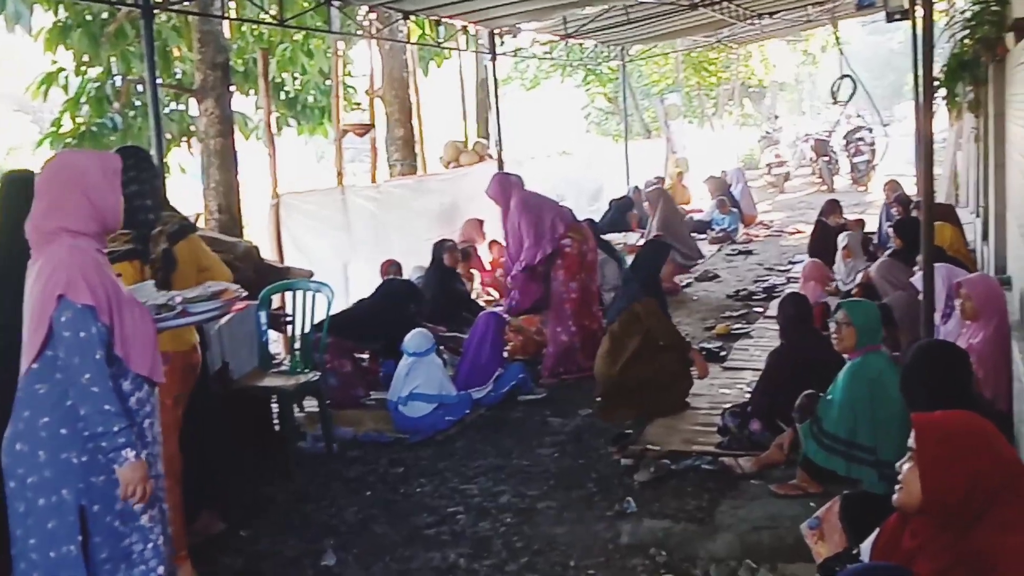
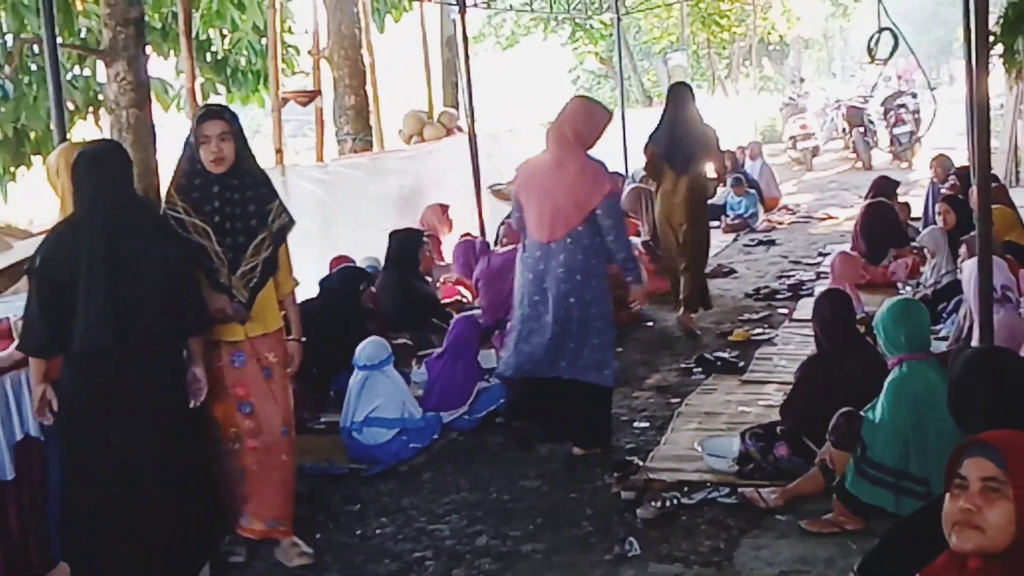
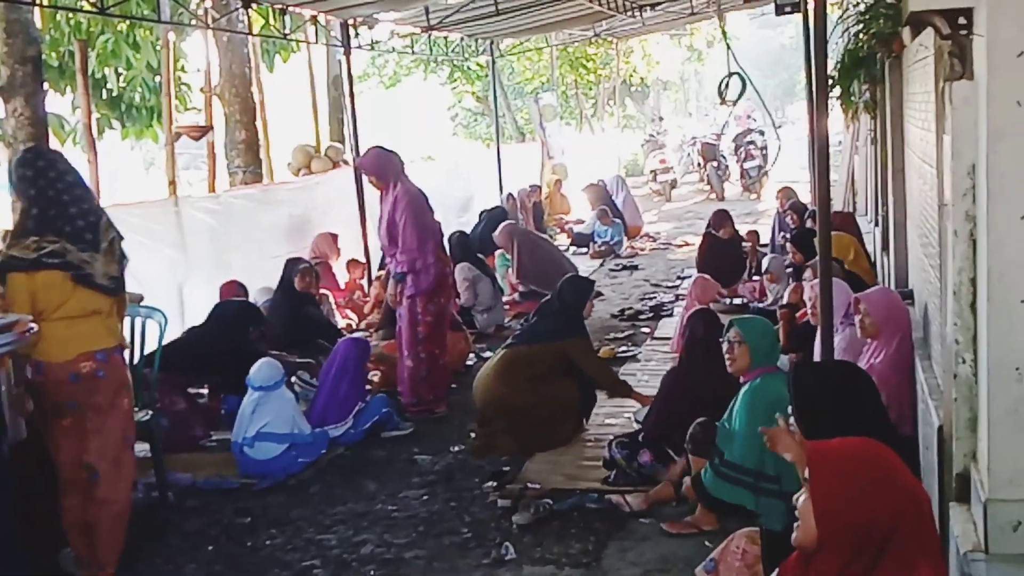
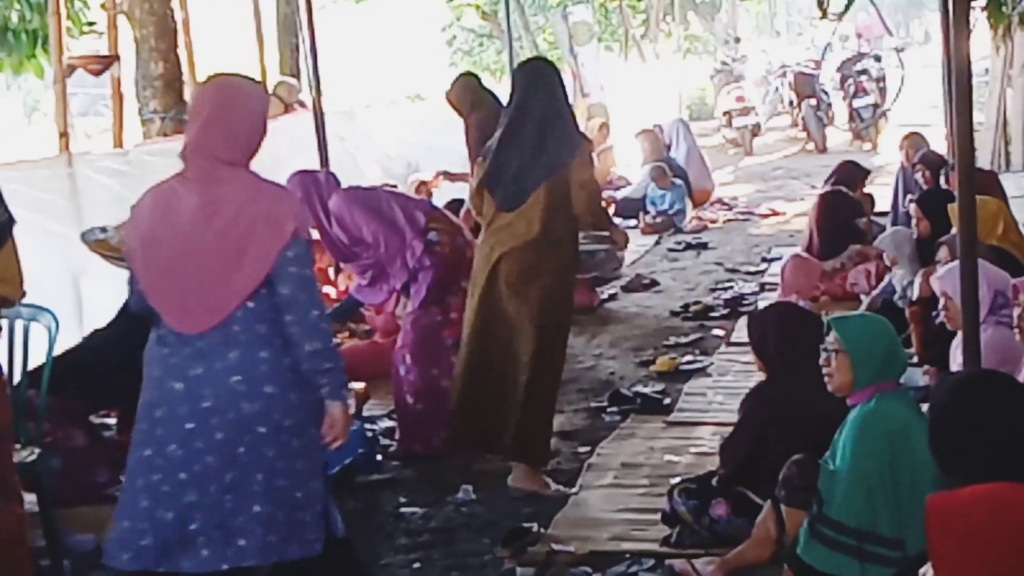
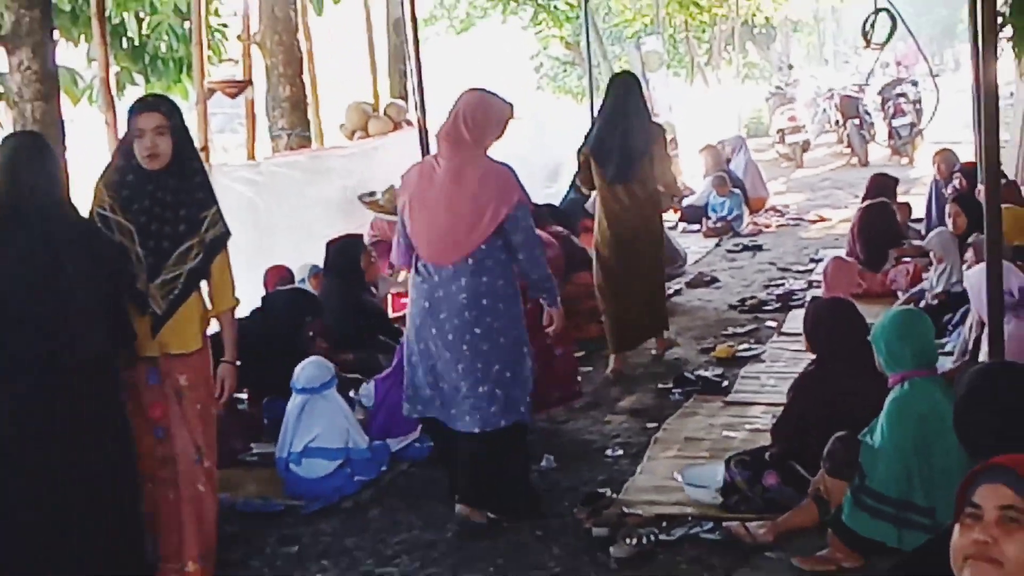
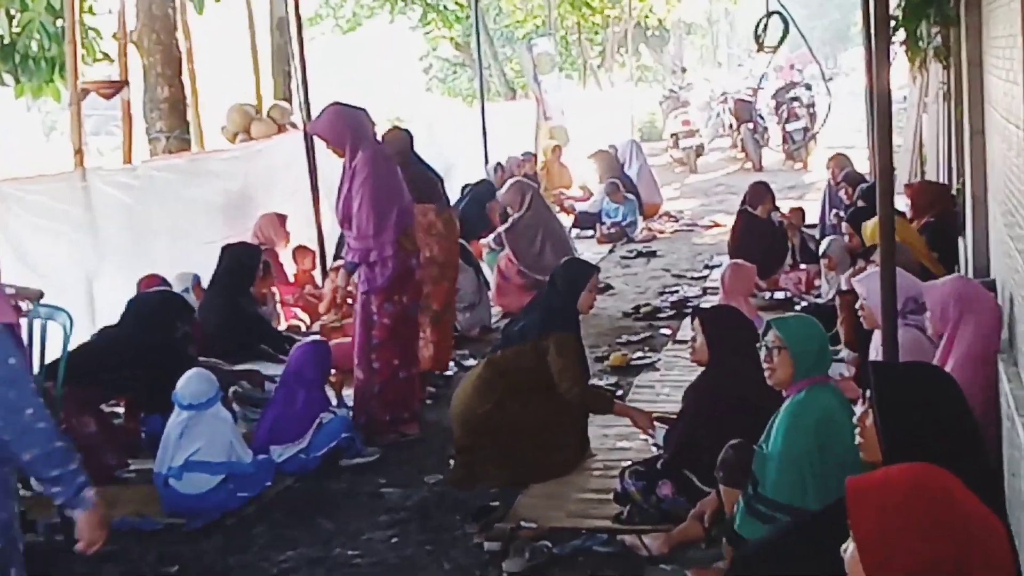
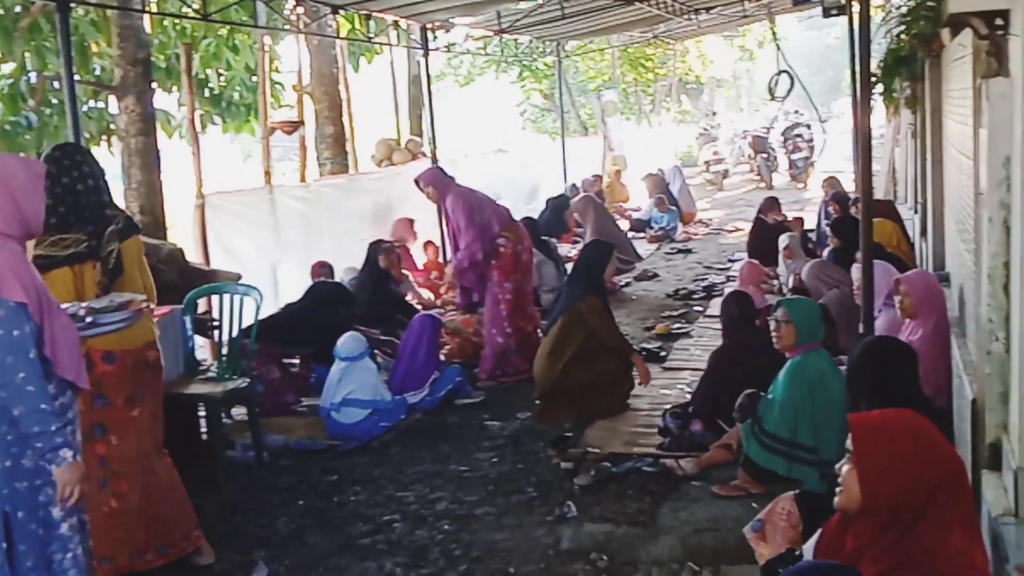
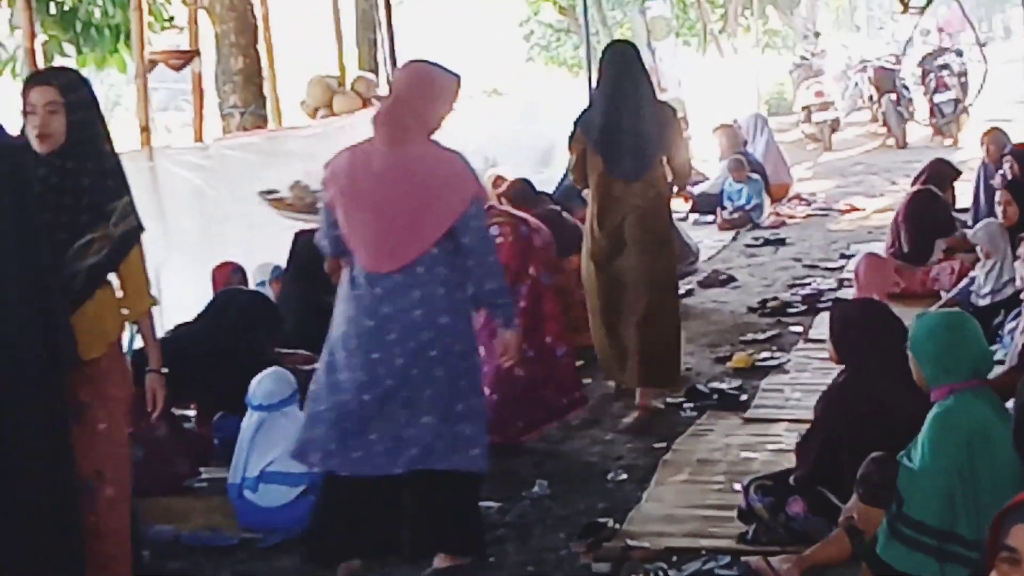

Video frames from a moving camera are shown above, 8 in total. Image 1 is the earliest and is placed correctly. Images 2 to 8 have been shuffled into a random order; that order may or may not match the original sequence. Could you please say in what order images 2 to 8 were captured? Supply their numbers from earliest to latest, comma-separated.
7, 3, 6, 4, 8, 5, 2
